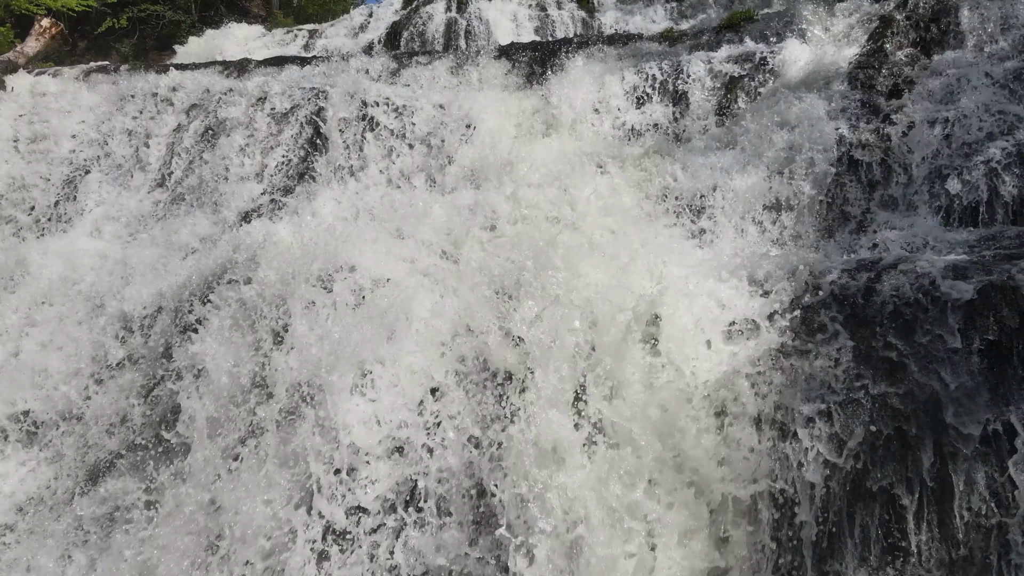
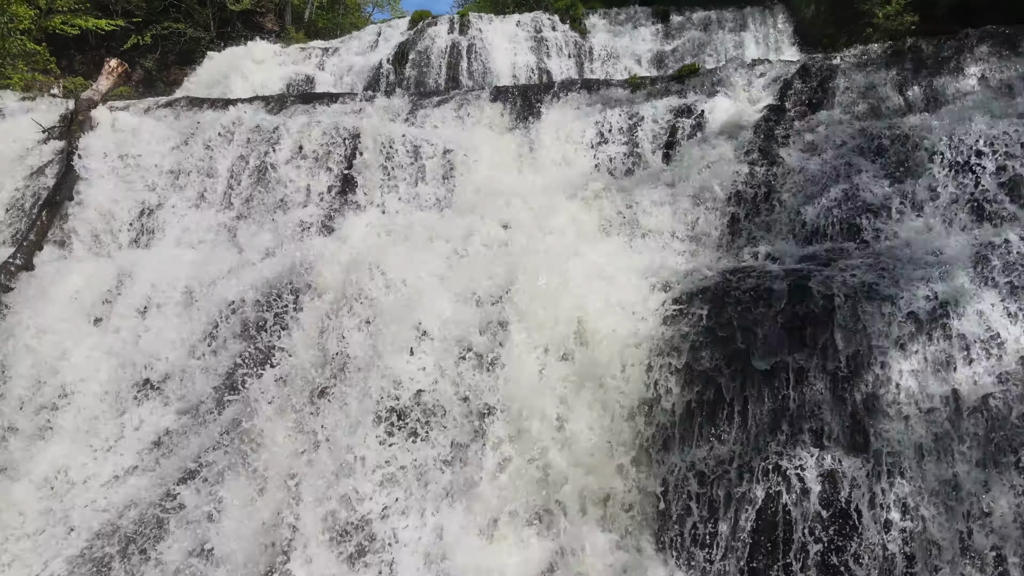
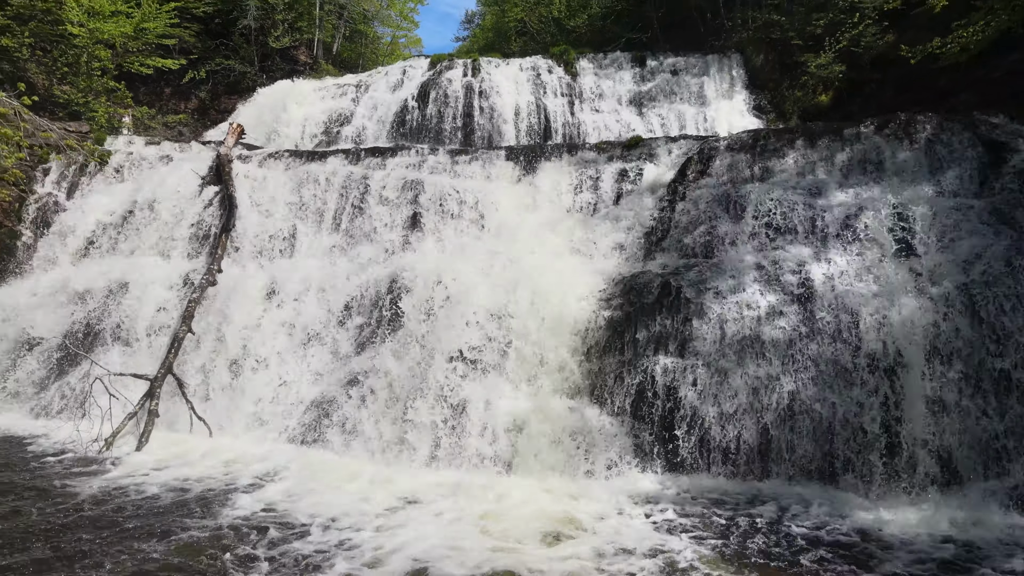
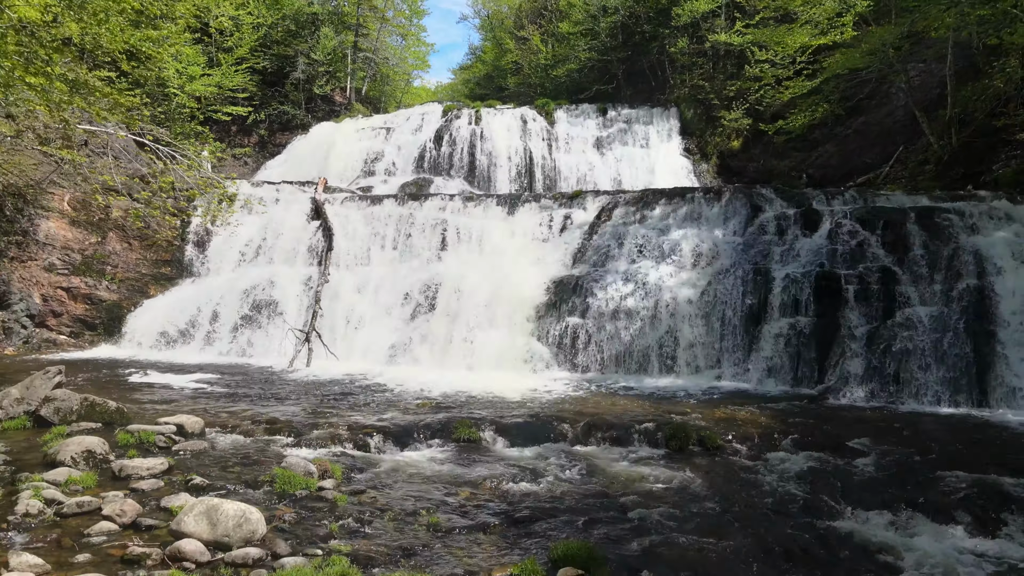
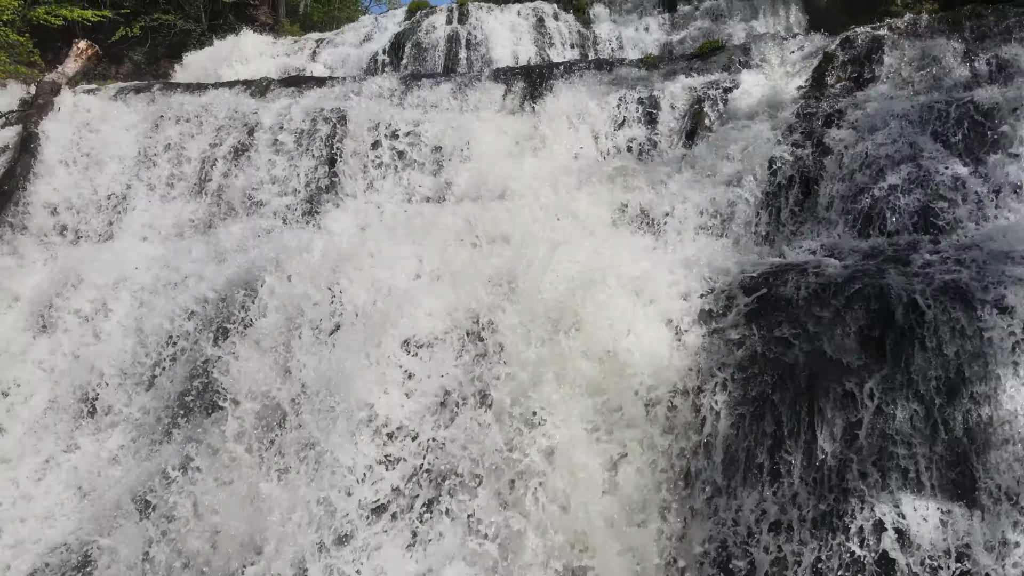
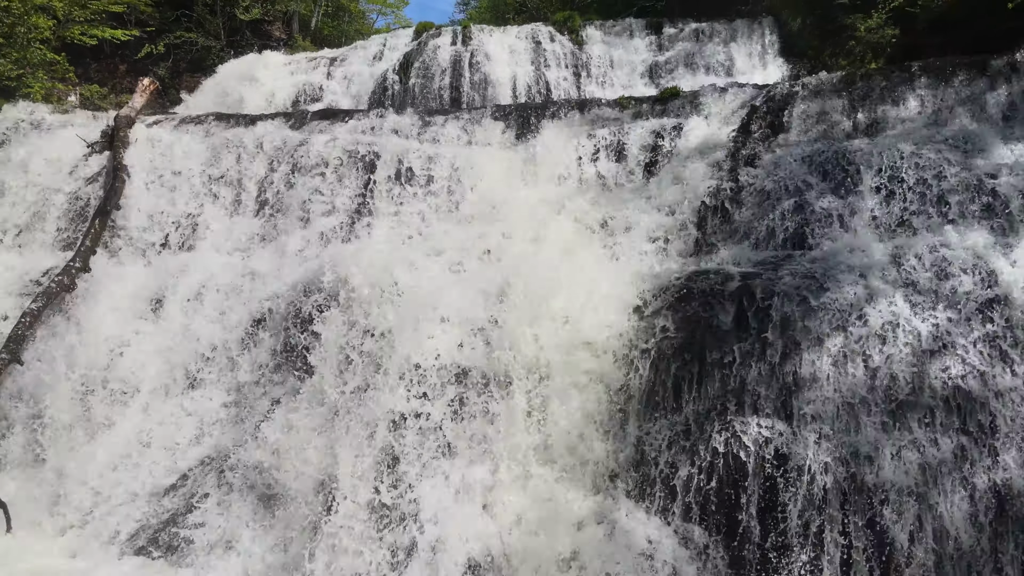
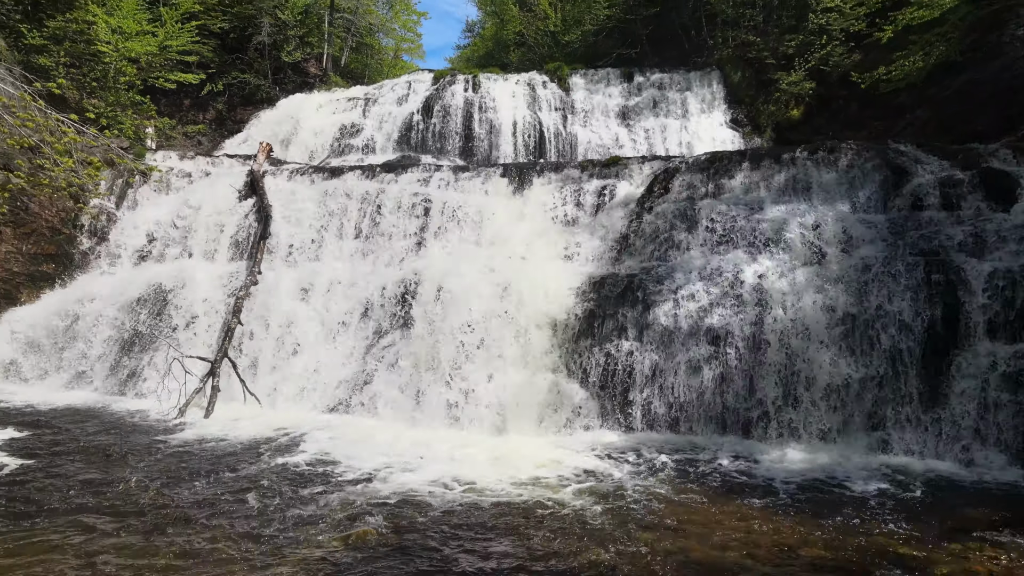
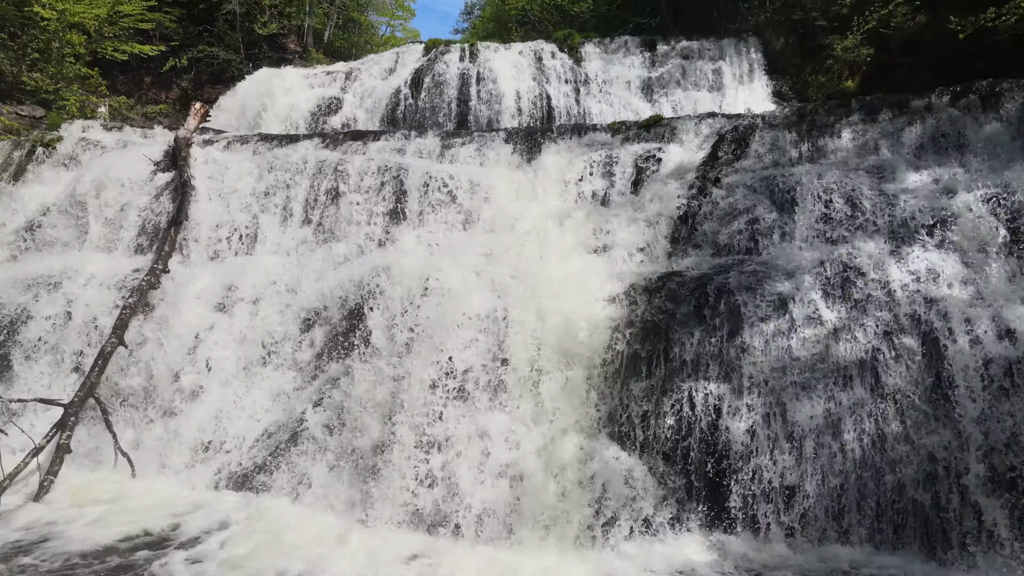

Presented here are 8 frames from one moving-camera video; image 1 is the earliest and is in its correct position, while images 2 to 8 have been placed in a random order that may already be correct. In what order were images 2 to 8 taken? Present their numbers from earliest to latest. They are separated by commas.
5, 2, 6, 8, 3, 7, 4
